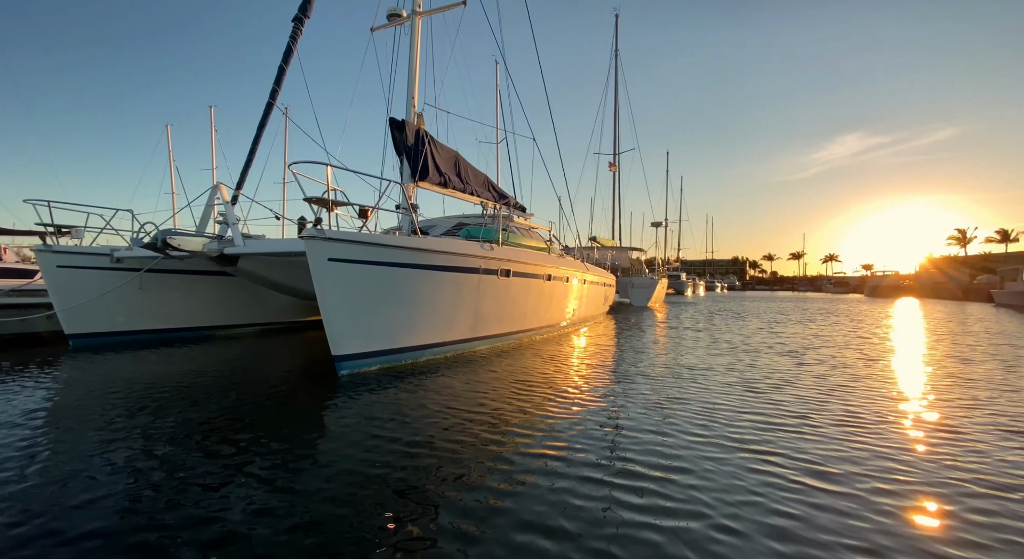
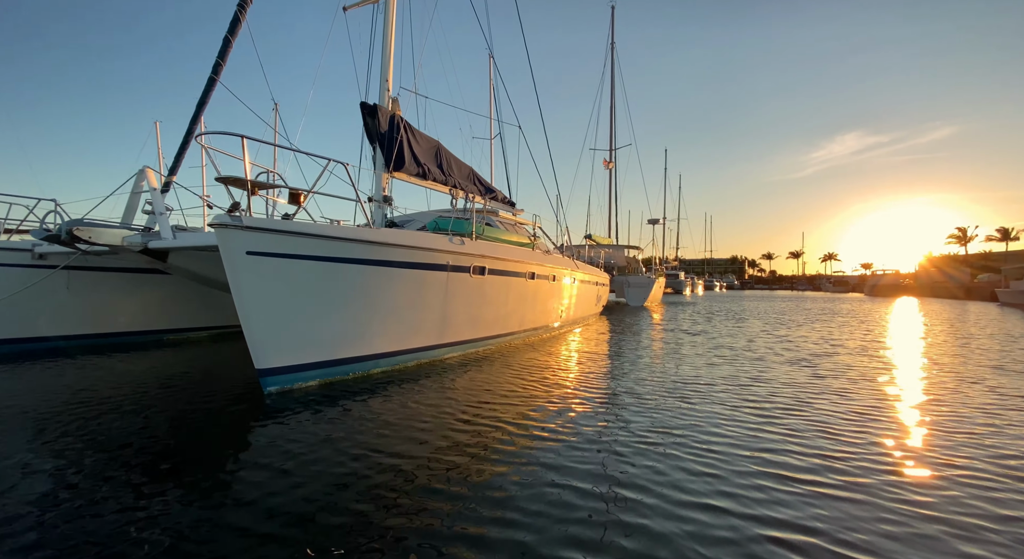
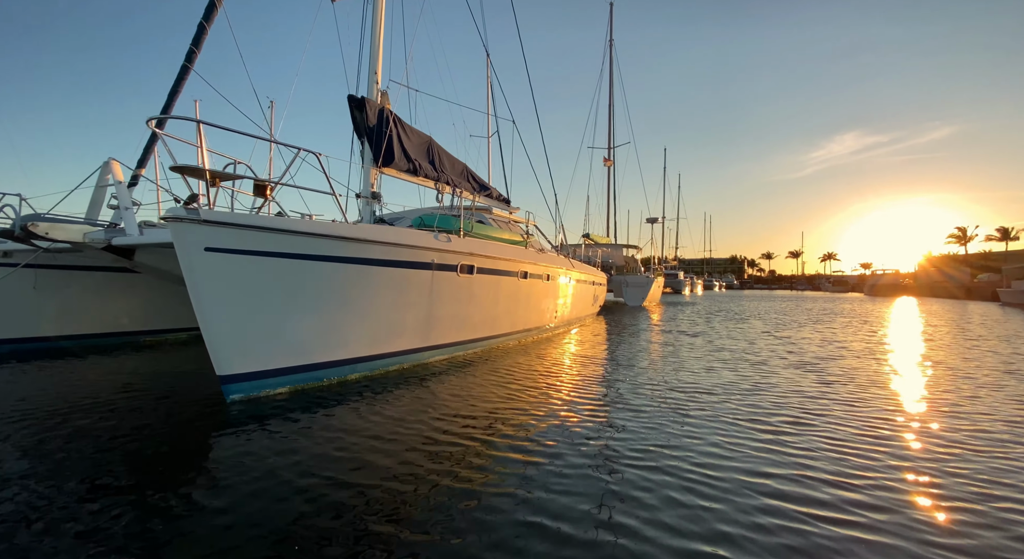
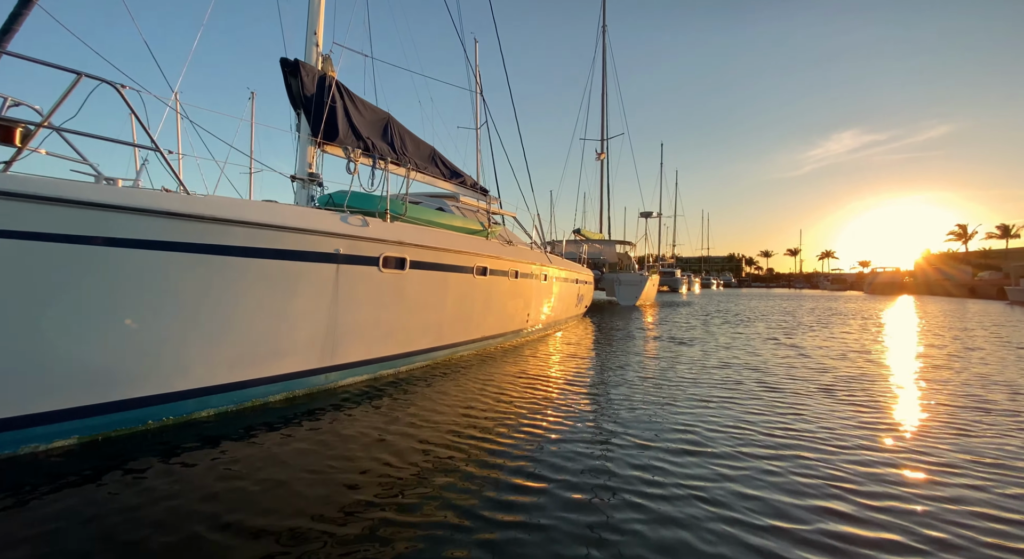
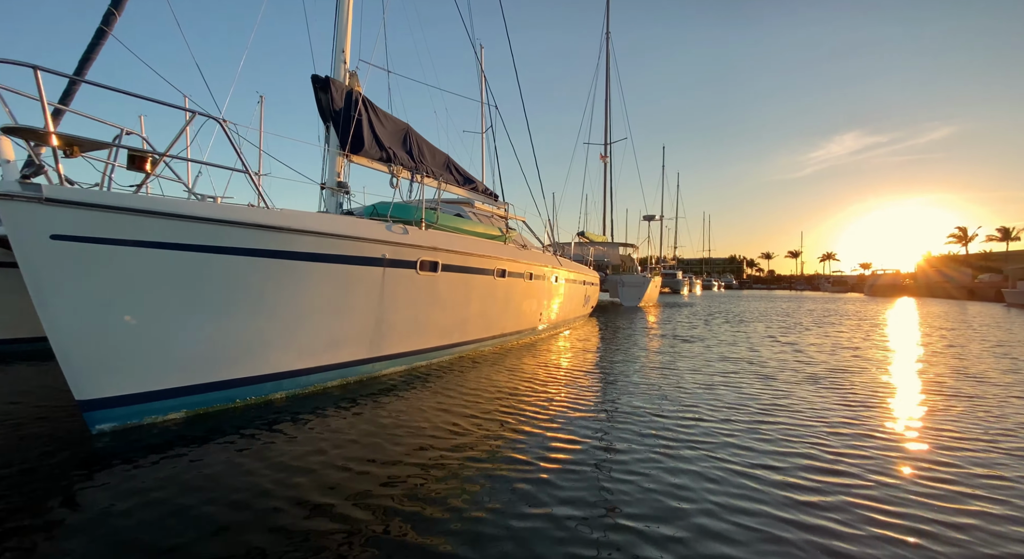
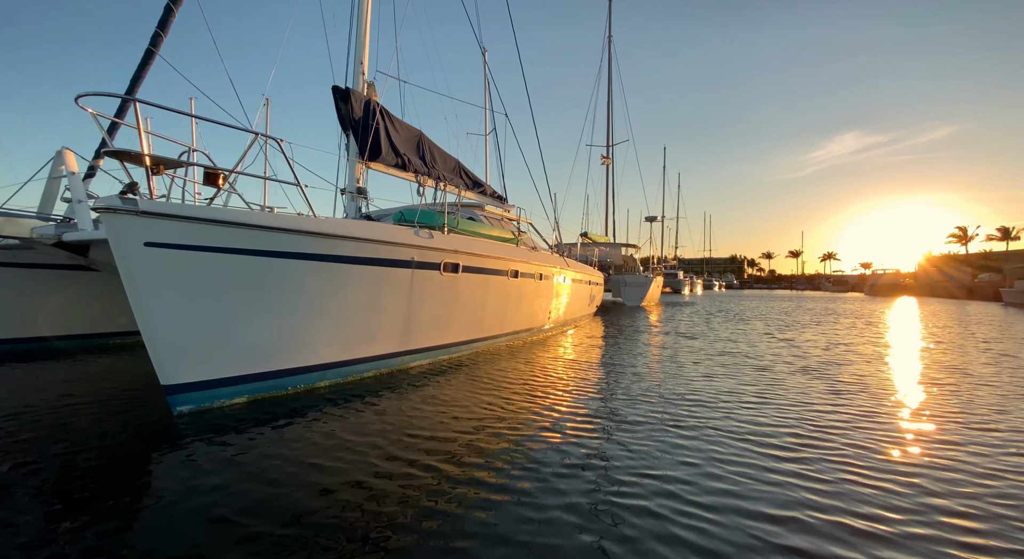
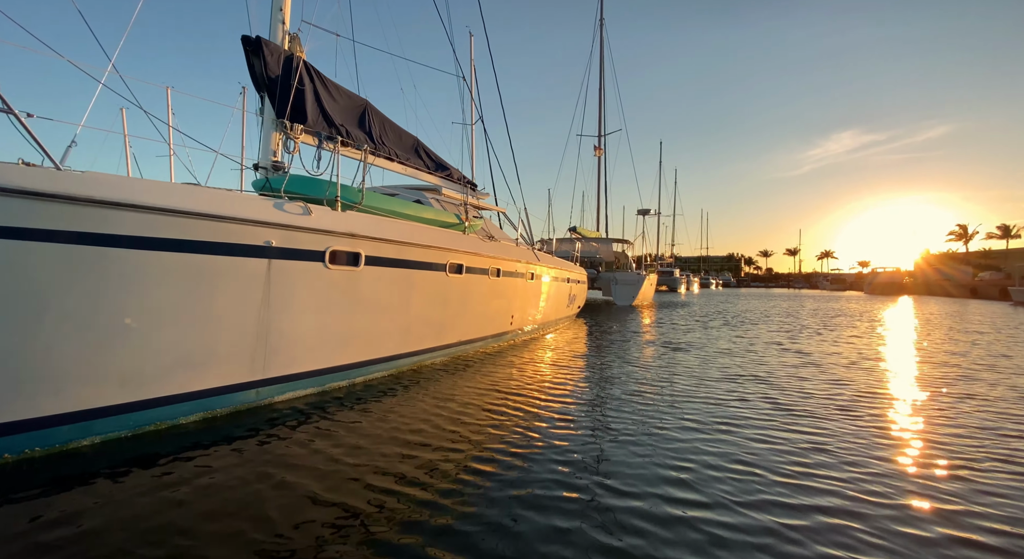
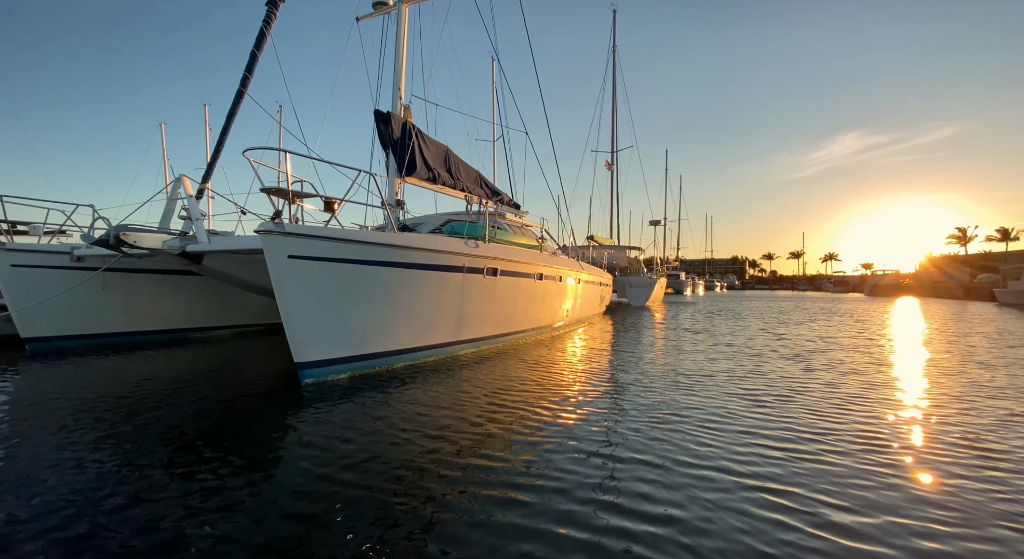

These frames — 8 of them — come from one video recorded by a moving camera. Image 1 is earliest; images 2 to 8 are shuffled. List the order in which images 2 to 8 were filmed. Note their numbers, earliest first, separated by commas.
8, 2, 3, 6, 5, 4, 7
